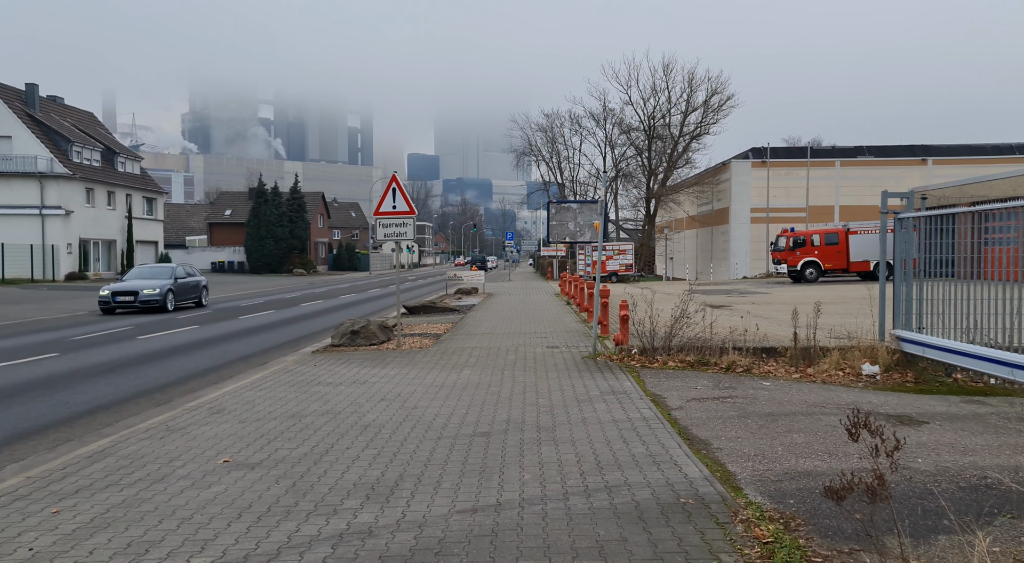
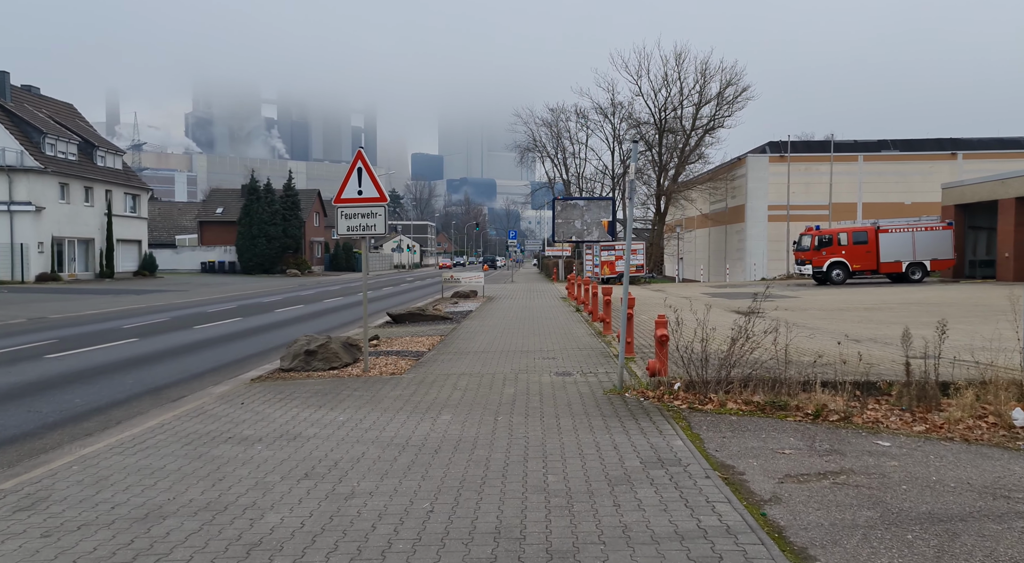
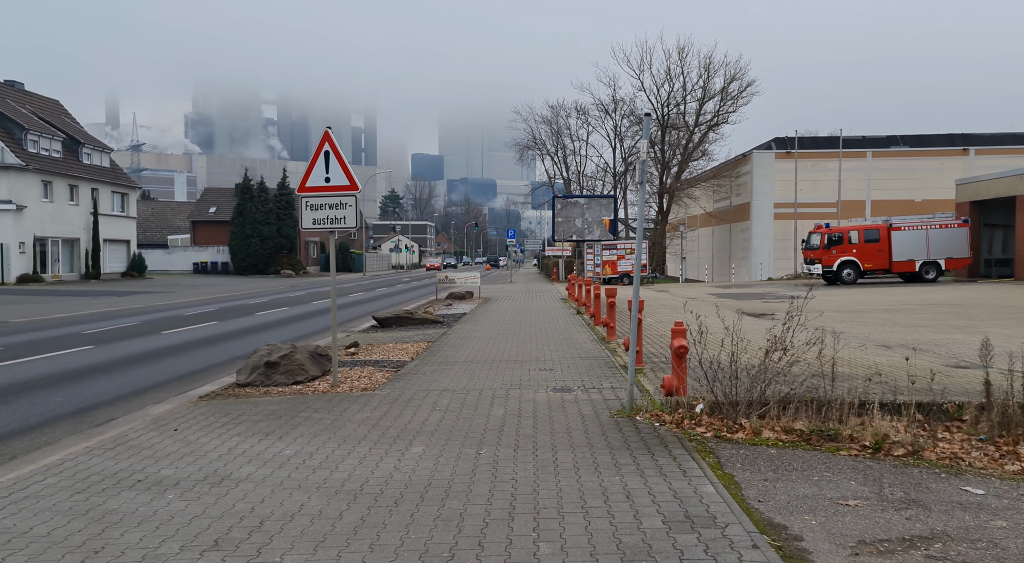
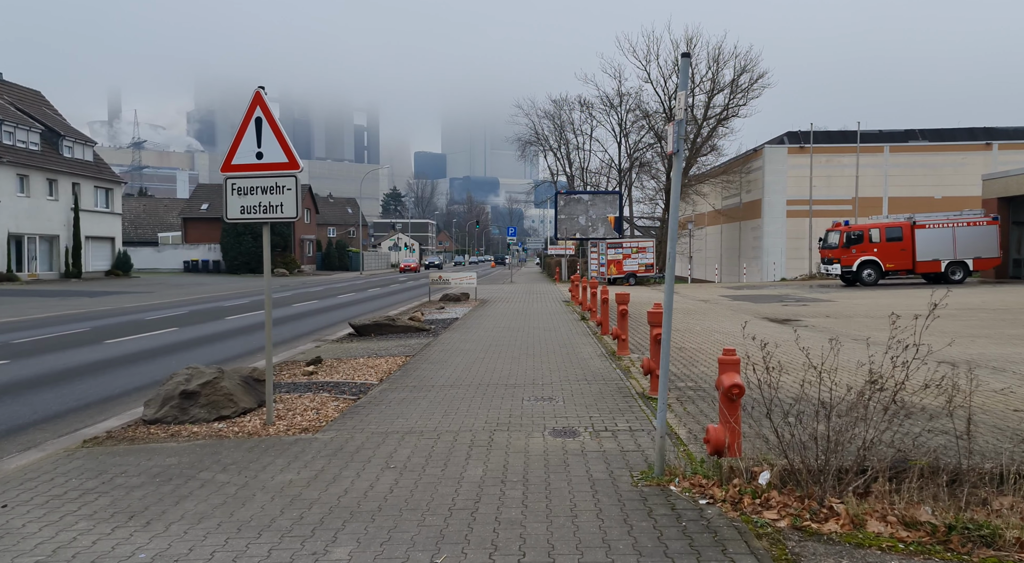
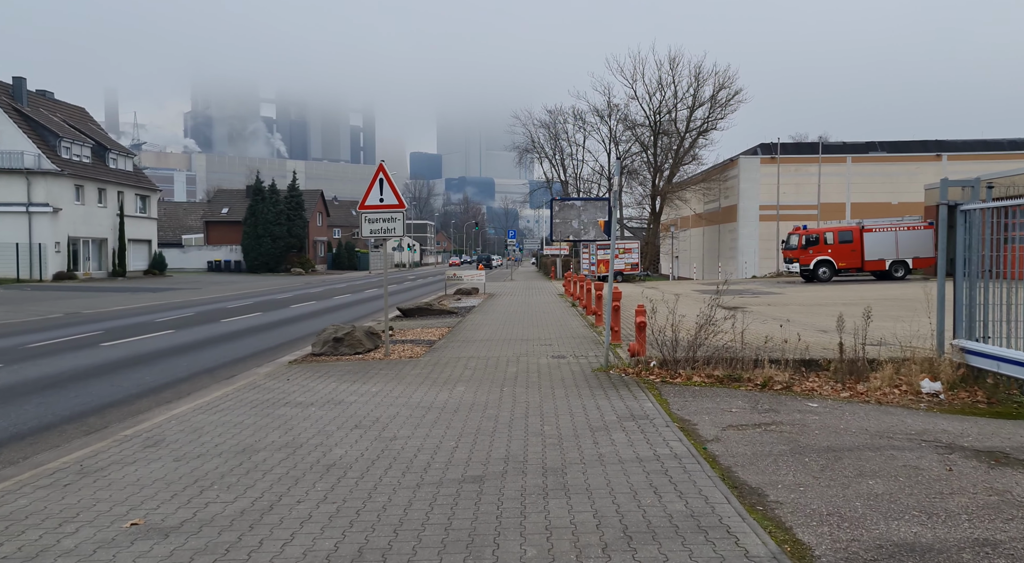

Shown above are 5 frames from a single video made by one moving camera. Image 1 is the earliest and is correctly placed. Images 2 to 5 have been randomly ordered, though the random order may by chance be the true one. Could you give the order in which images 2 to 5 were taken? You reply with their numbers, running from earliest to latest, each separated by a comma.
5, 2, 3, 4
